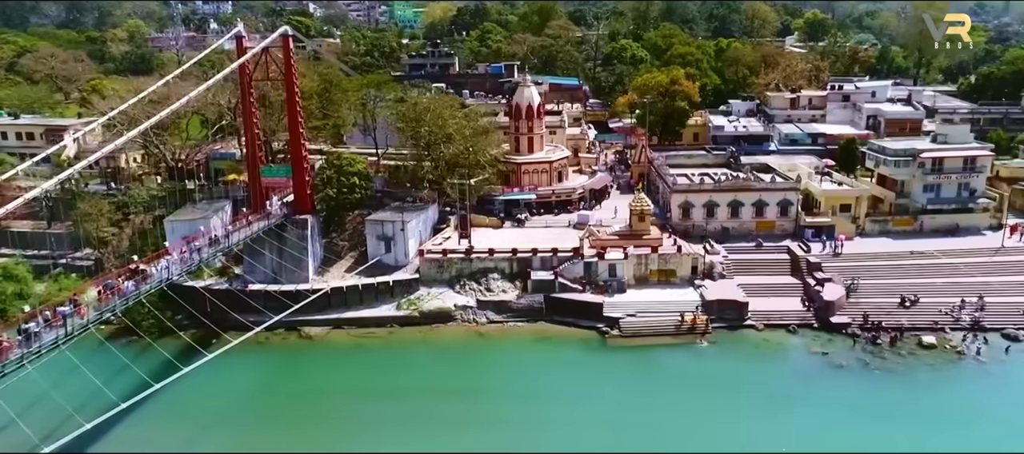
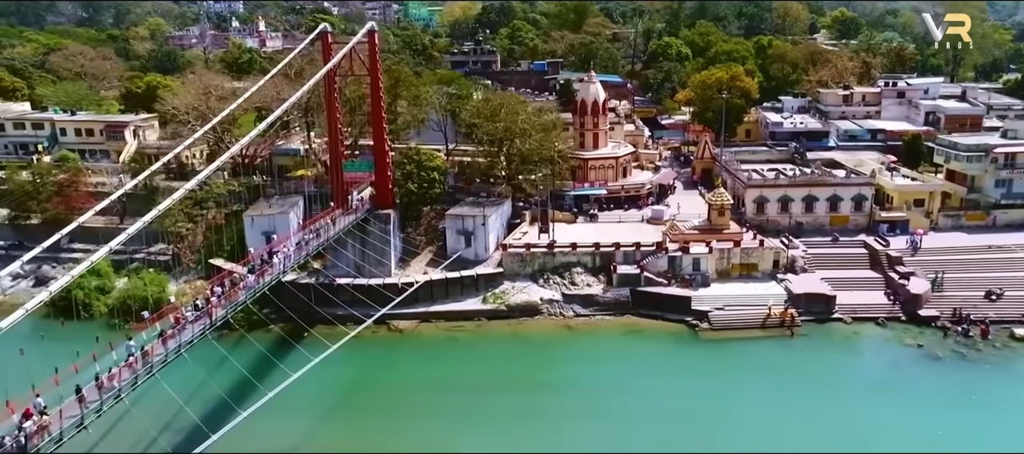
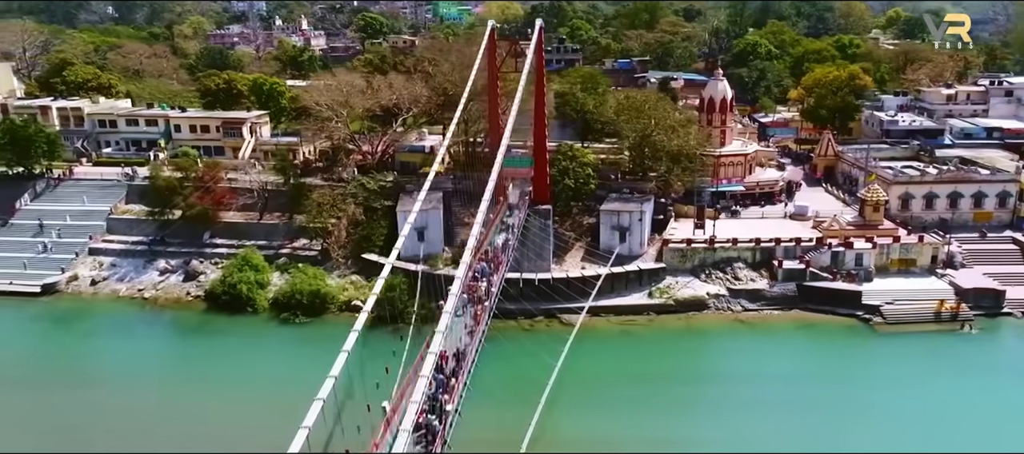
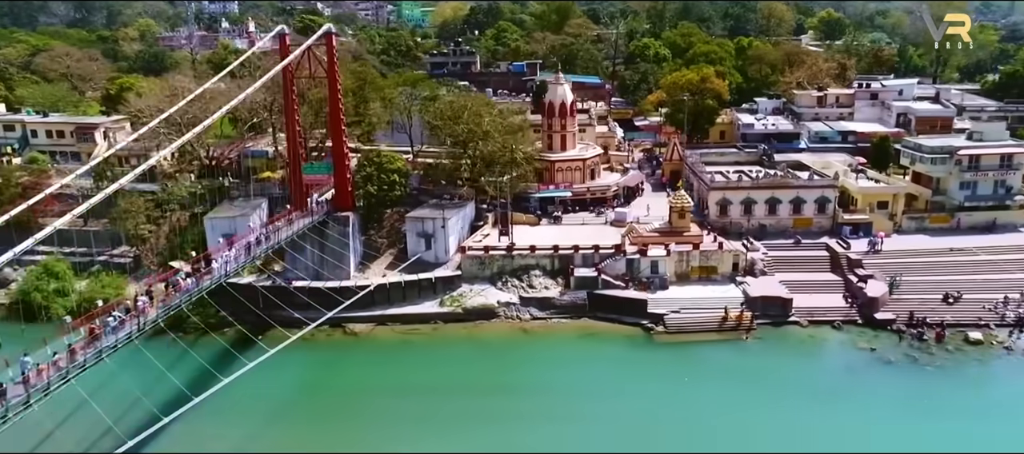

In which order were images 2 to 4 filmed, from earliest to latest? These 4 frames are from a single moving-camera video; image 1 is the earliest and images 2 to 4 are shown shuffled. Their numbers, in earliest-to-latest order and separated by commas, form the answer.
4, 2, 3
